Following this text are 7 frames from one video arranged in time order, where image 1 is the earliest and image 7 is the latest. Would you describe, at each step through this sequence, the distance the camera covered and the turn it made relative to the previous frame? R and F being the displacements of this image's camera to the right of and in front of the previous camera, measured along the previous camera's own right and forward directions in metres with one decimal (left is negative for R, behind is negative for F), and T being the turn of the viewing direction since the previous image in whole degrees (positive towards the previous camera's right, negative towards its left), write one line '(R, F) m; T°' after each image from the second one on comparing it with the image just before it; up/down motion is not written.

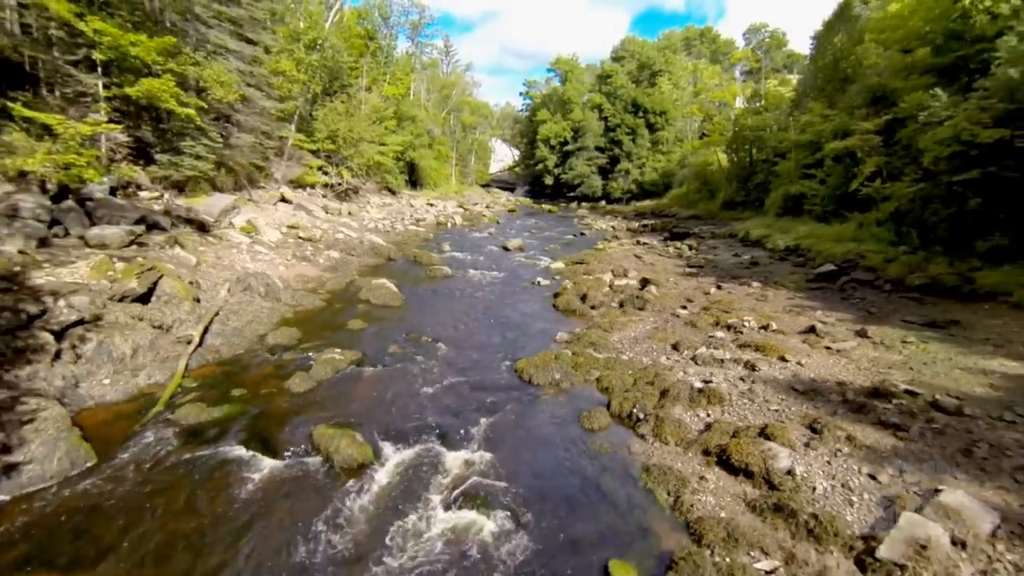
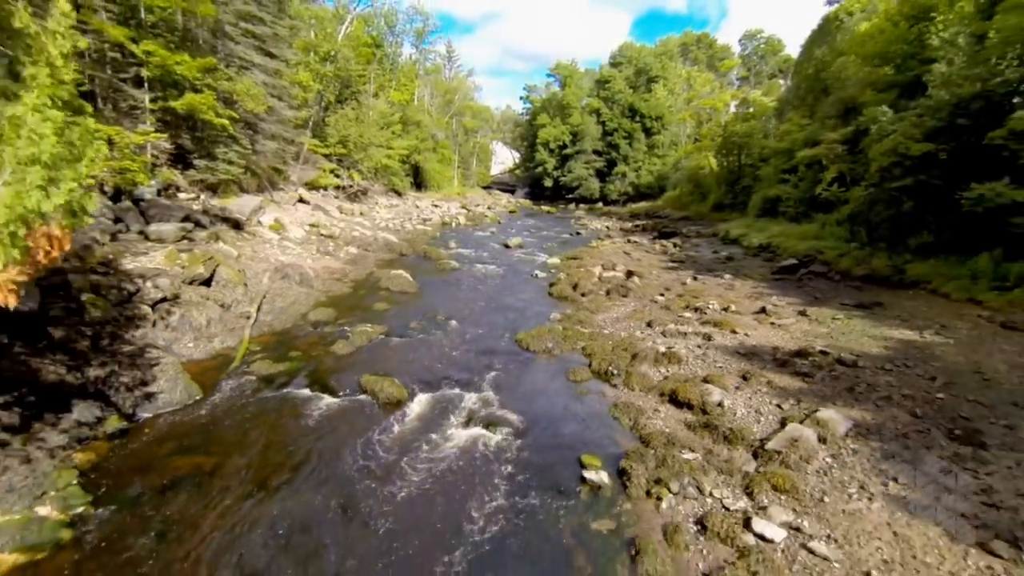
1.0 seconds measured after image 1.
(0.0, -2.6) m; 0°
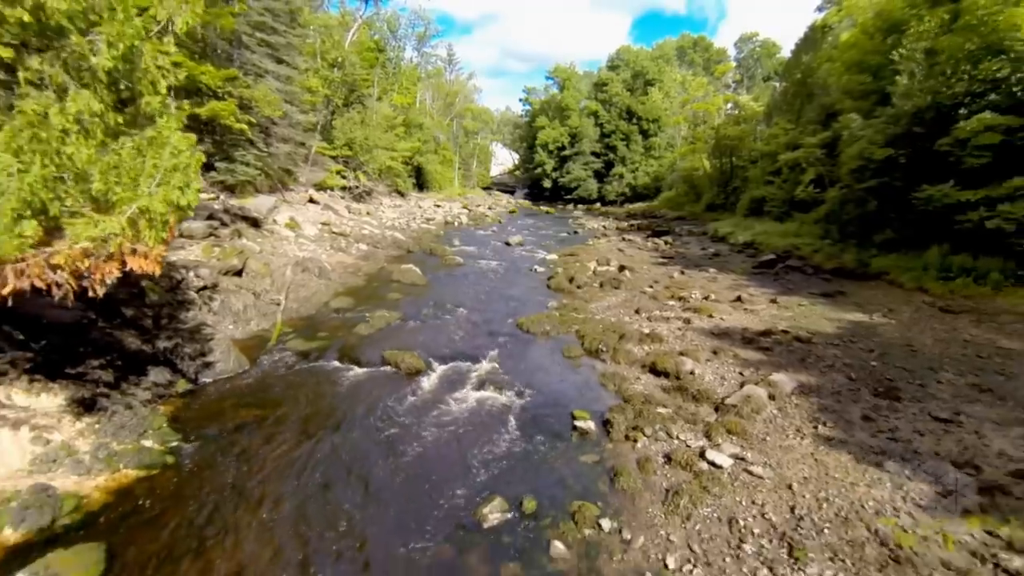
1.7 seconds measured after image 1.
(-0.1, -1.8) m; 0°
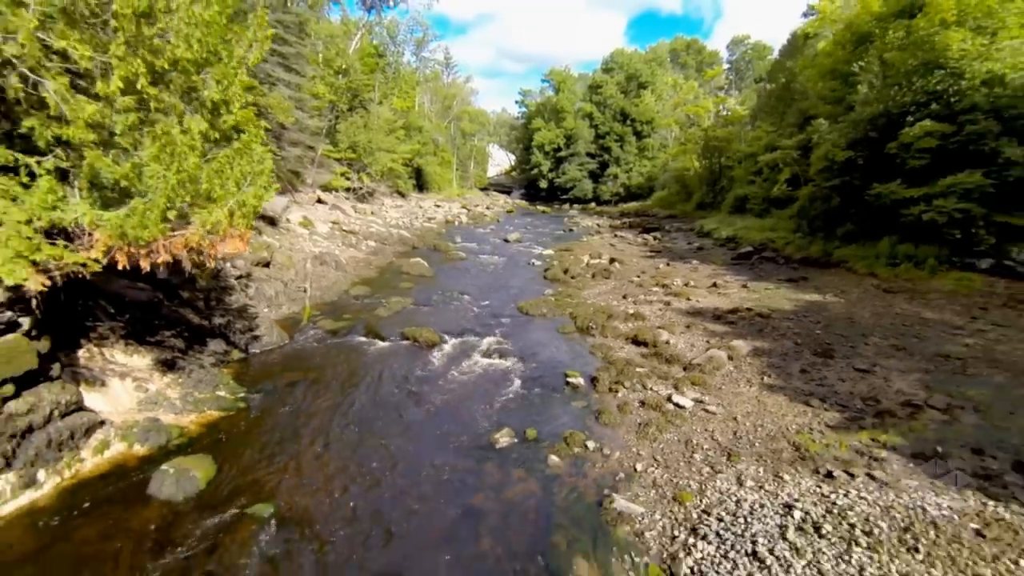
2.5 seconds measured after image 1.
(-0.2, -2.1) m; 0°
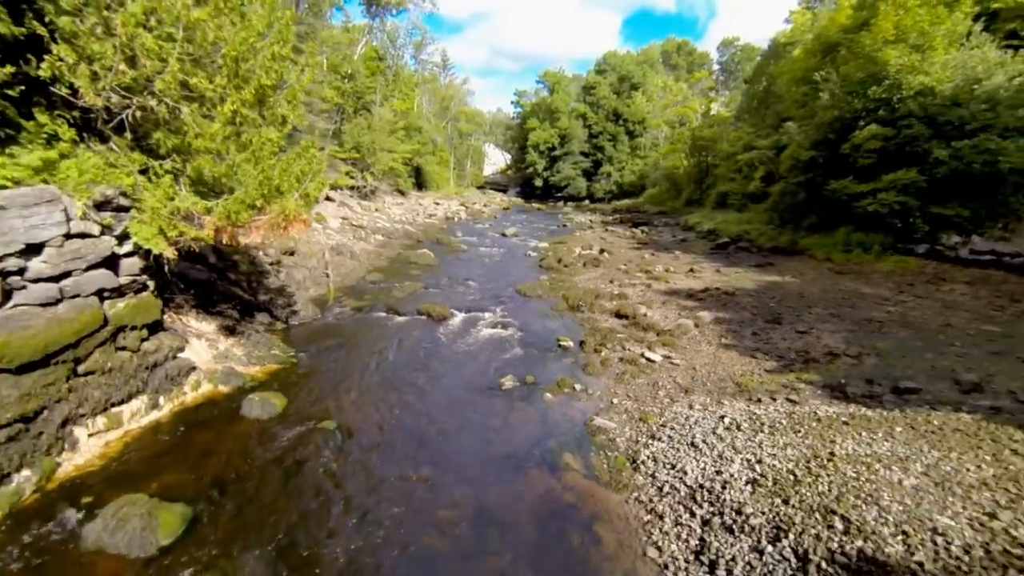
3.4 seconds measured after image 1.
(-0.2, -2.4) m; +1°
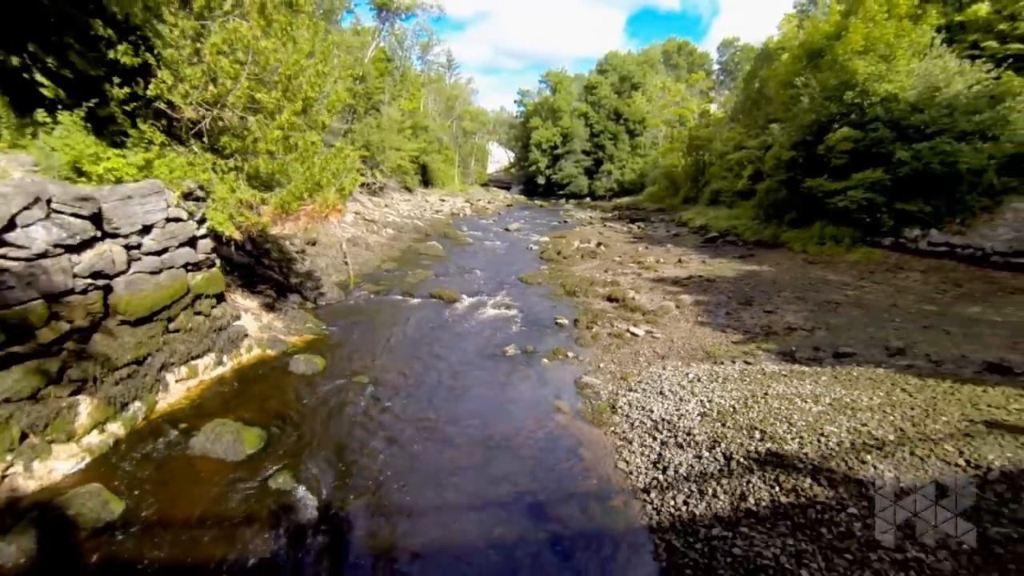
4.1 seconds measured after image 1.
(0.0, -1.9) m; 0°
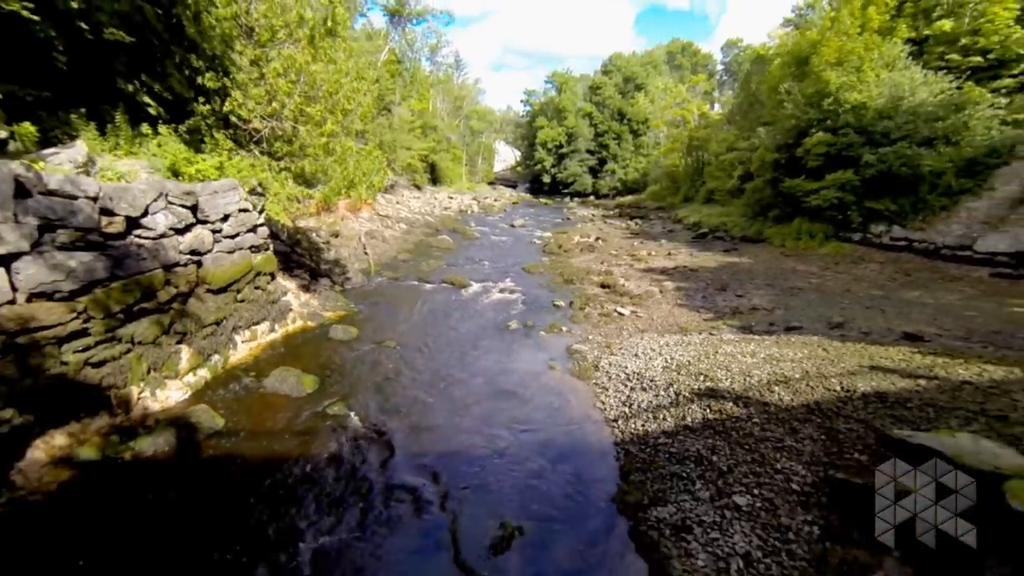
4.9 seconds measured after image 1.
(+0.1, -2.3) m; -1°
